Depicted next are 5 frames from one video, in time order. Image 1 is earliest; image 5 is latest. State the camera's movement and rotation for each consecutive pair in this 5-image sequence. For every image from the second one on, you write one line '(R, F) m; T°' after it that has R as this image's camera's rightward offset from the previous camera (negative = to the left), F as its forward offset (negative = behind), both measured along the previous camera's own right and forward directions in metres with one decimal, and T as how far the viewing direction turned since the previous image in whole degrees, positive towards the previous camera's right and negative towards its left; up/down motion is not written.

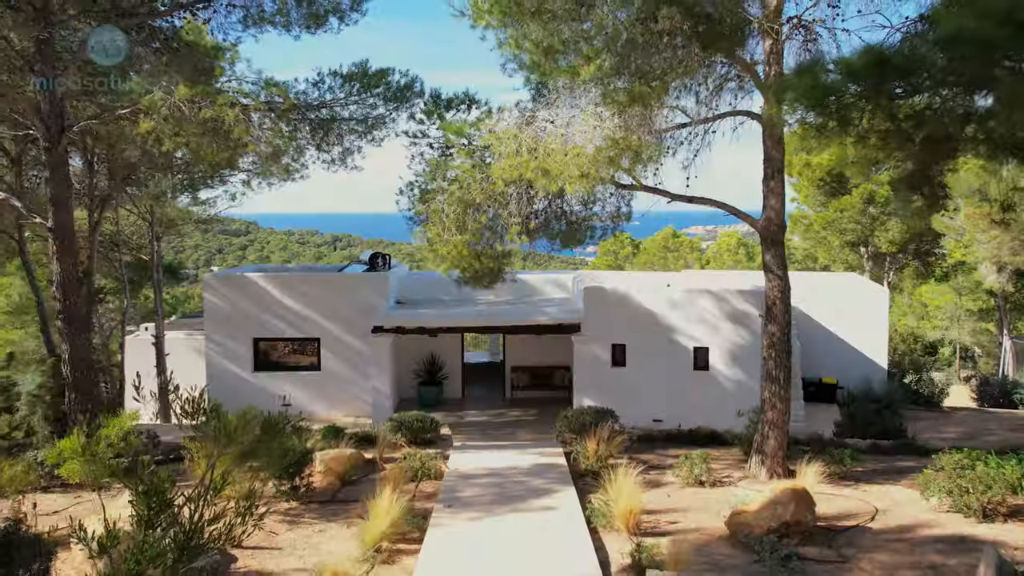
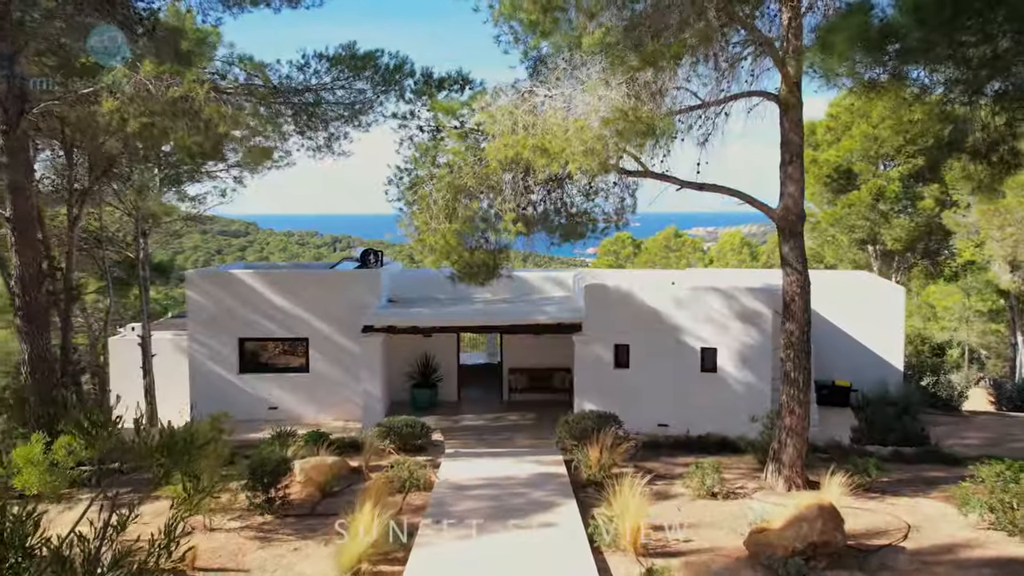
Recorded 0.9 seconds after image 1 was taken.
(+0.1, +1.0) m; 0°
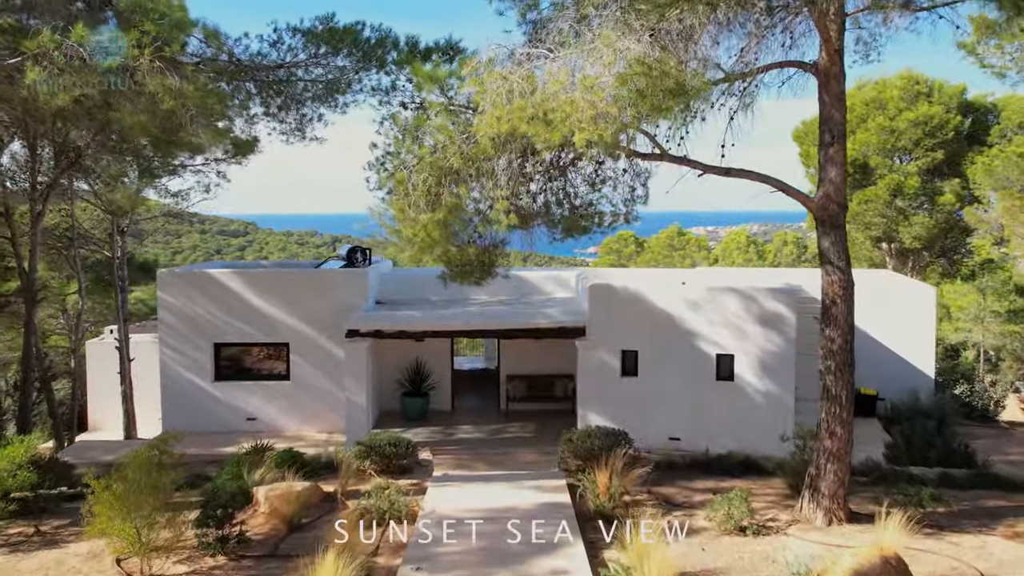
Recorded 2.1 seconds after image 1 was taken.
(+0.1, +1.6) m; 0°
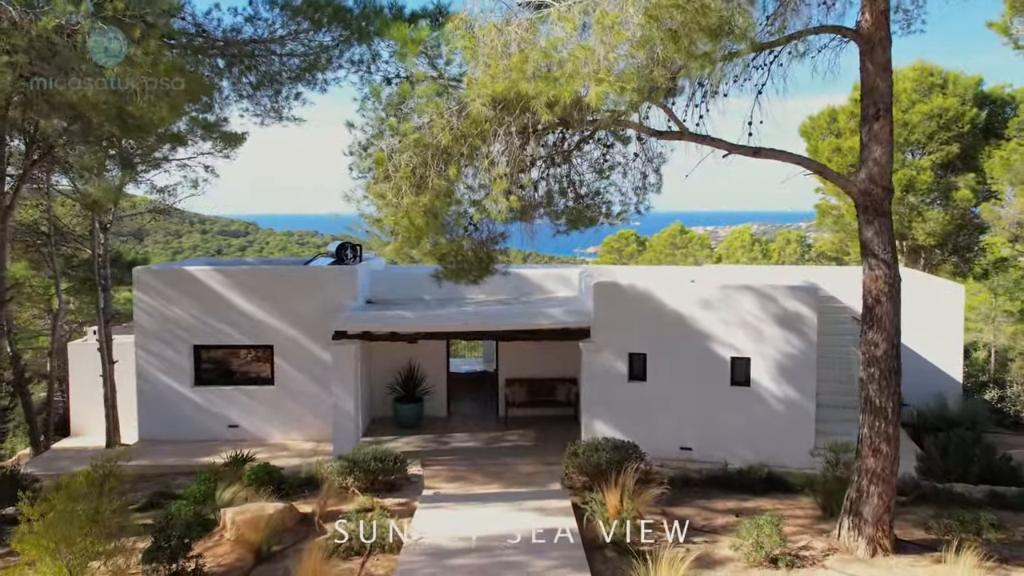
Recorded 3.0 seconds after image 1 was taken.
(0.0, +1.2) m; 0°
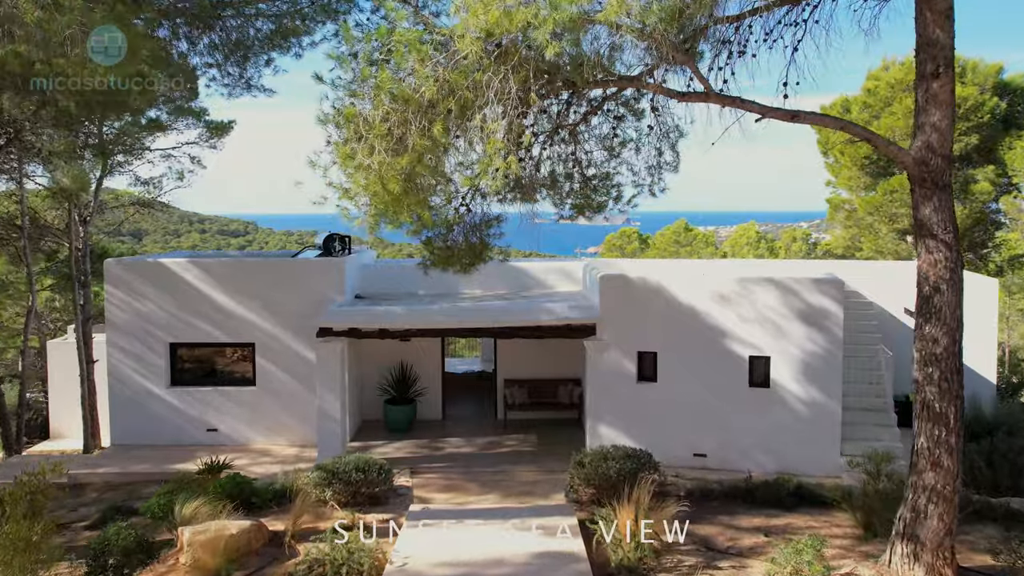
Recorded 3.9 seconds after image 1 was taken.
(0.0, +1.2) m; 0°
